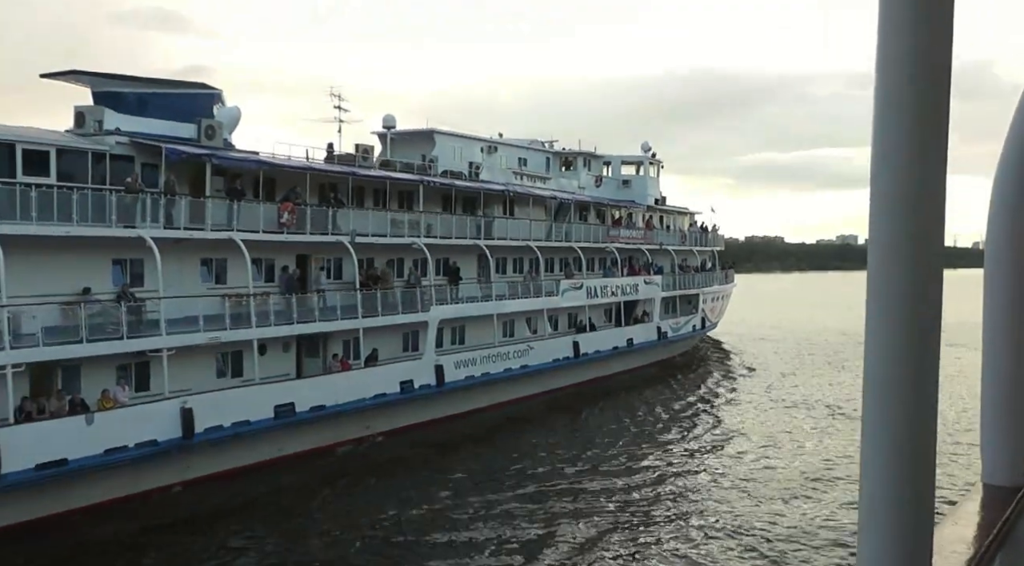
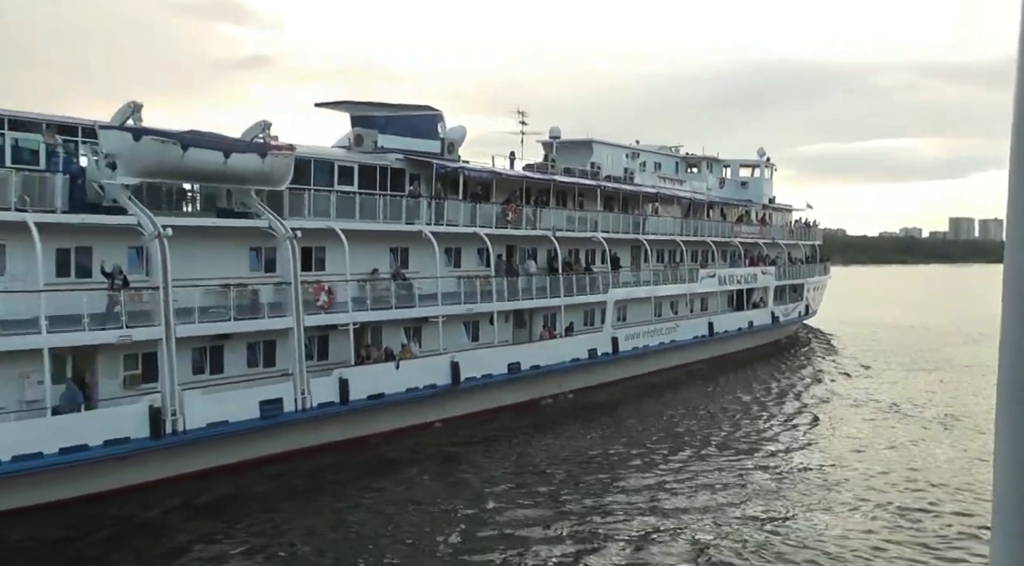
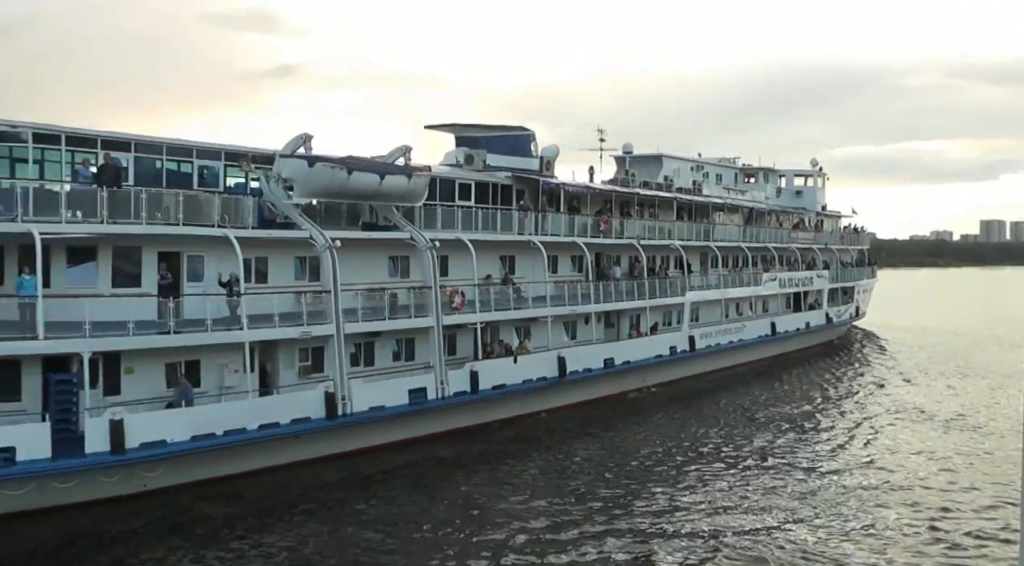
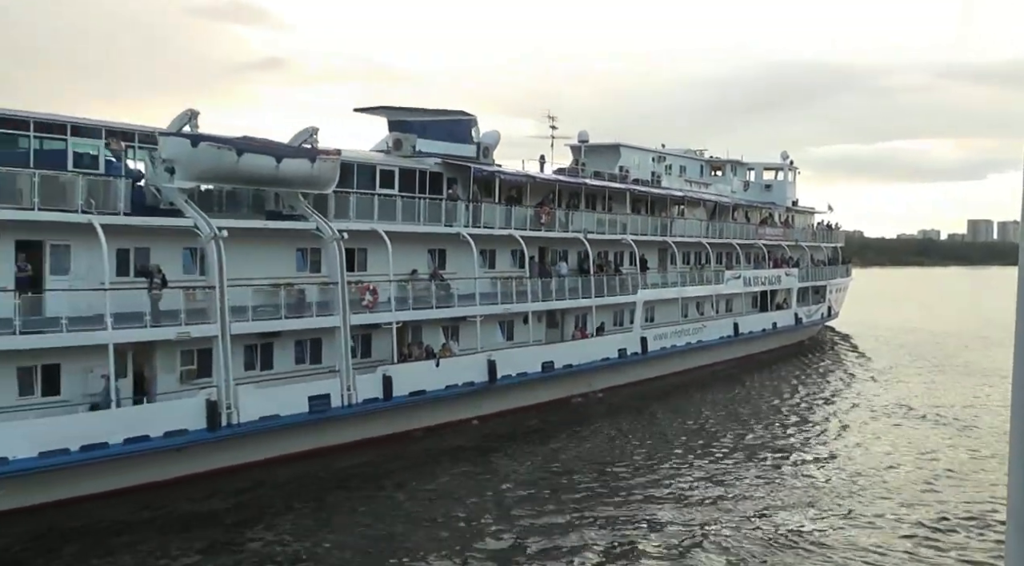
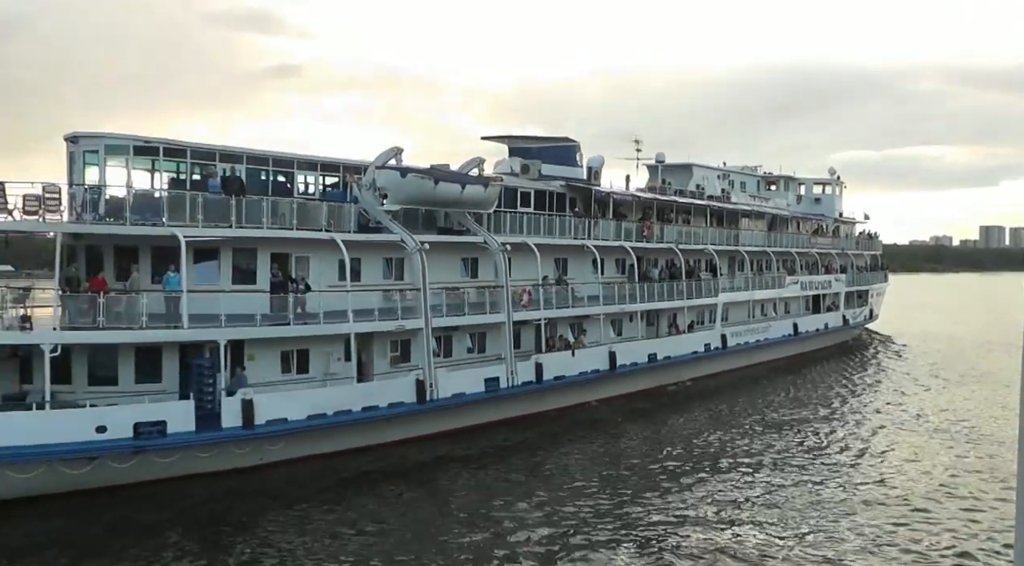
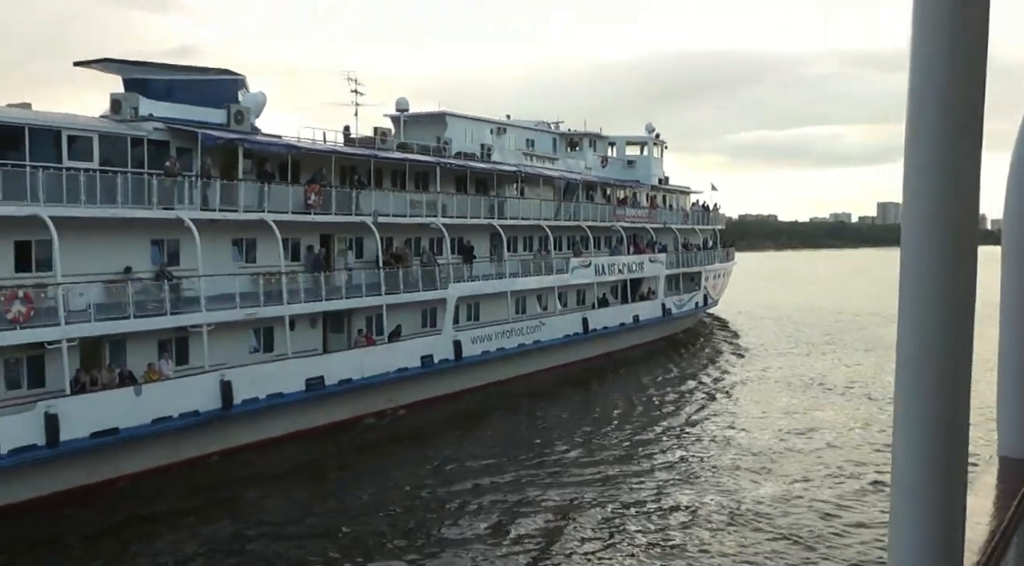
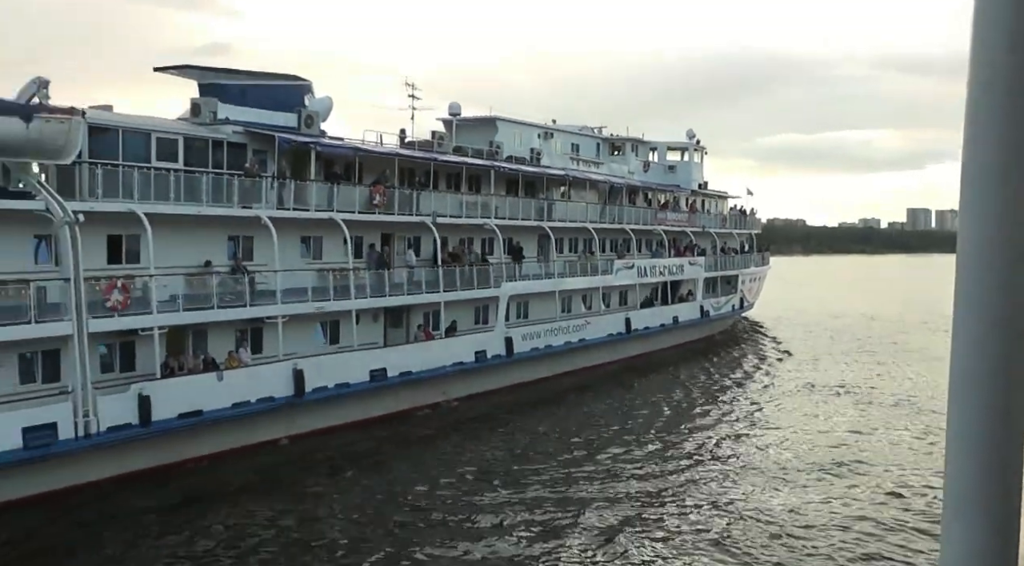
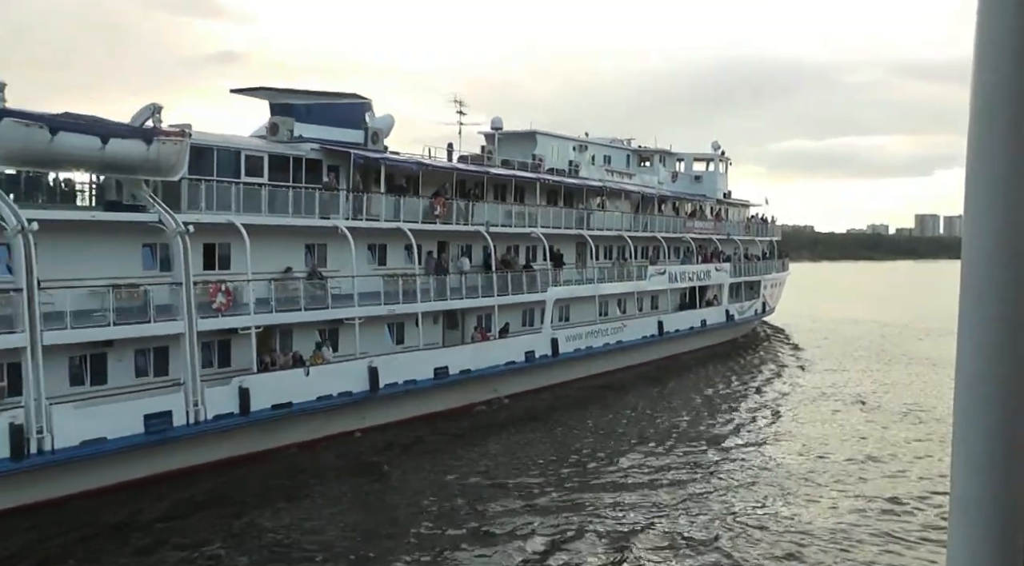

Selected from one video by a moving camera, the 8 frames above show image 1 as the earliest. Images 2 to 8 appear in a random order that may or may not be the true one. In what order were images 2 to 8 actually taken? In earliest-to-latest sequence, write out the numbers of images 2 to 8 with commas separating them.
6, 7, 8, 2, 4, 3, 5
